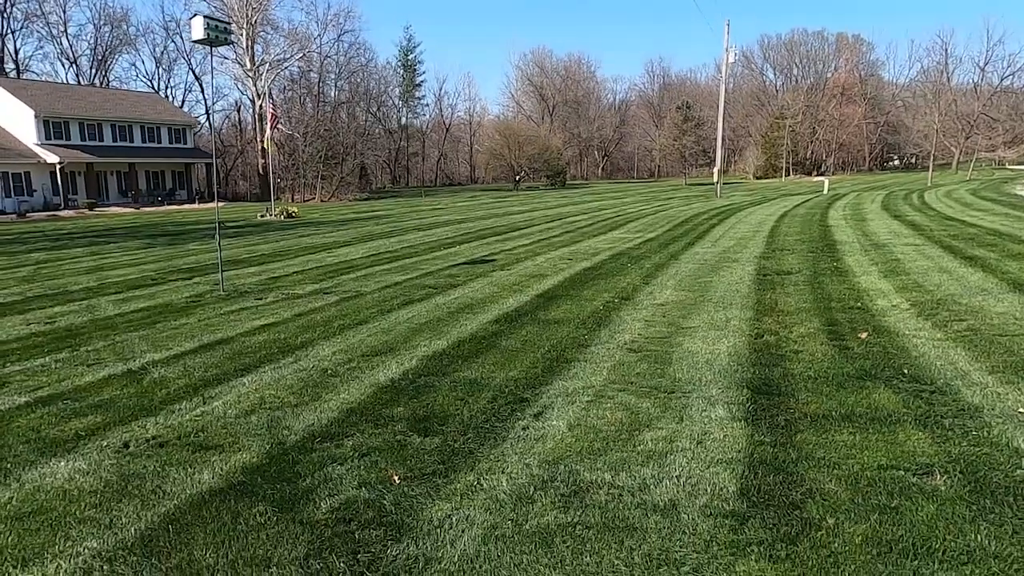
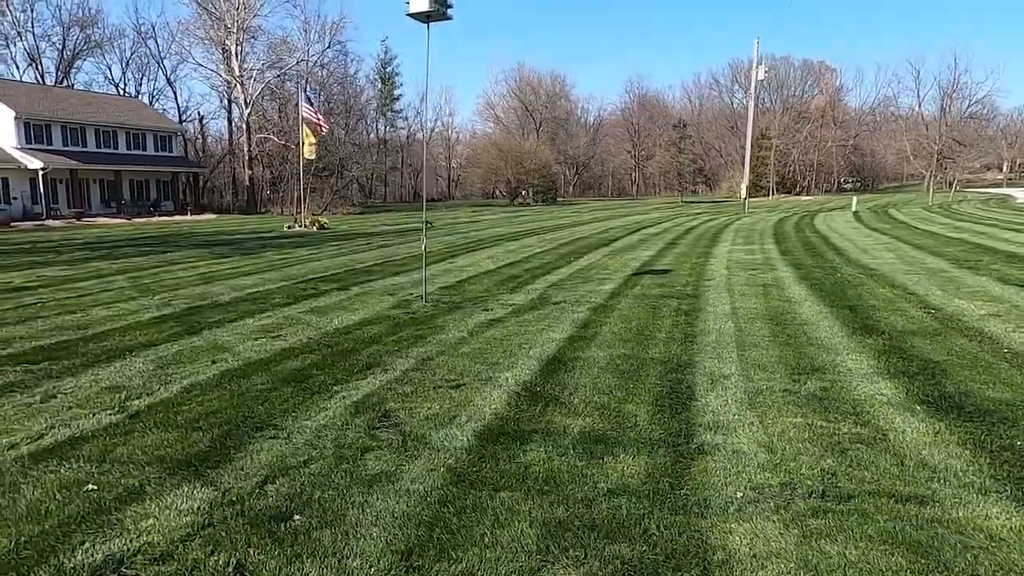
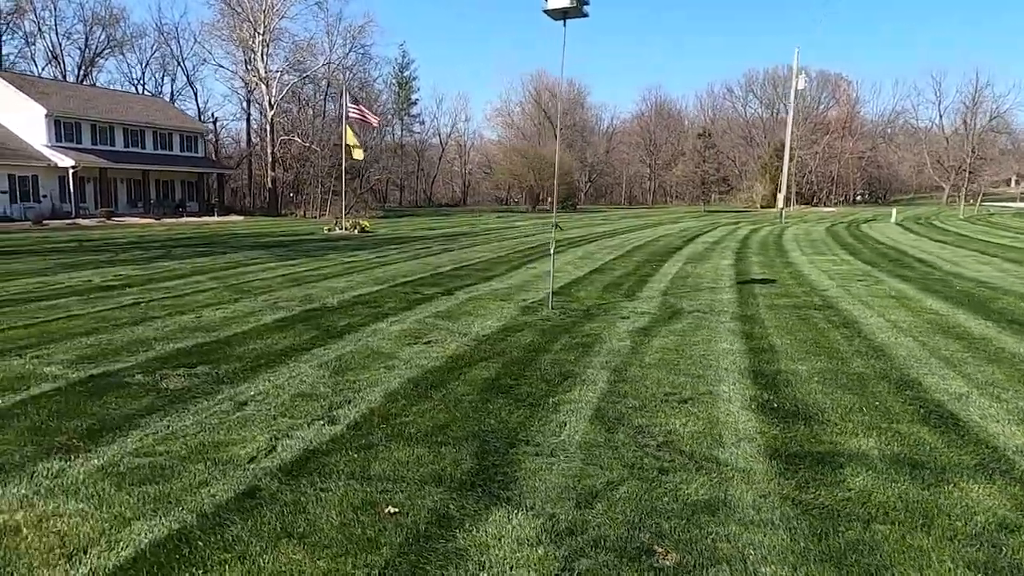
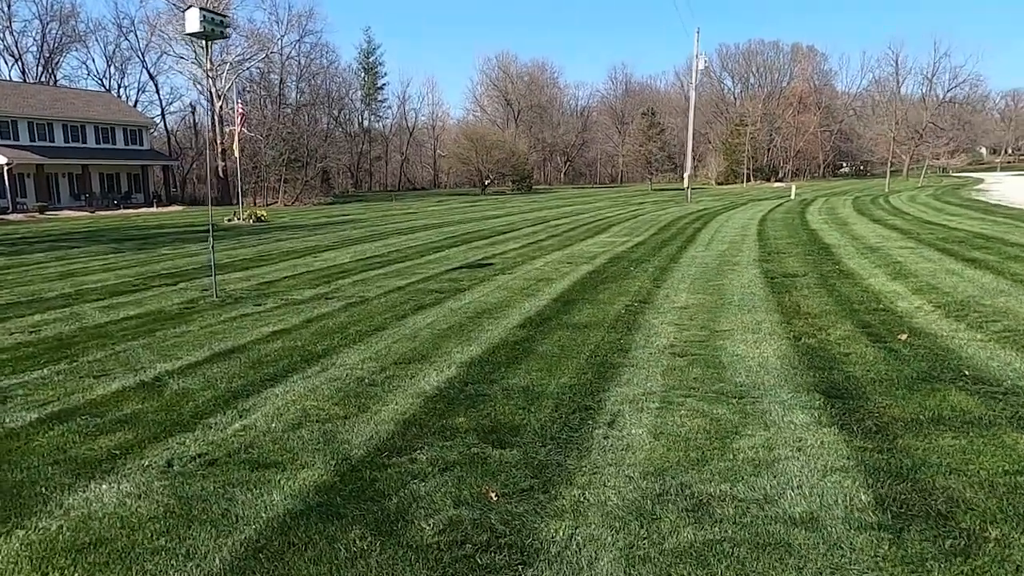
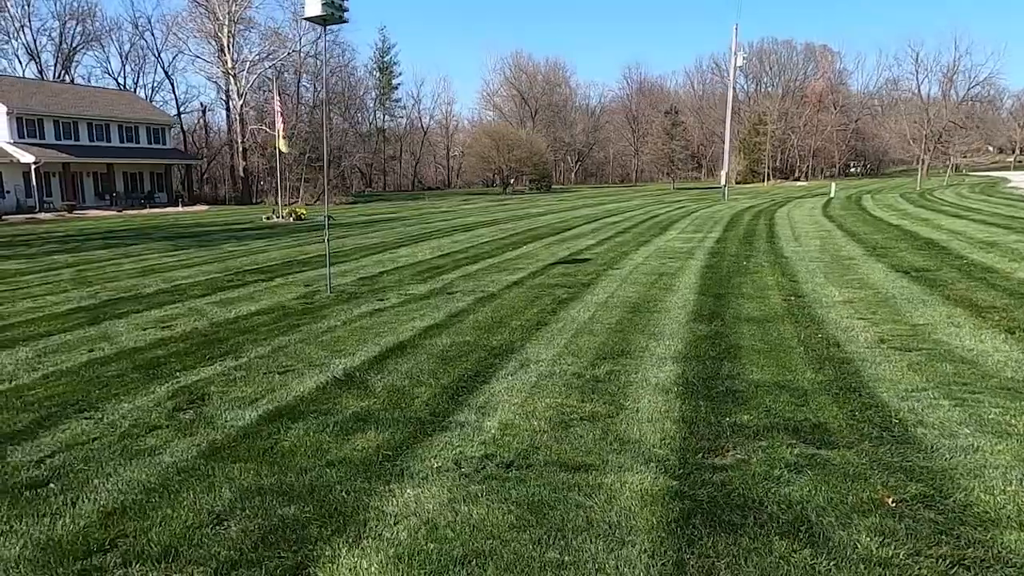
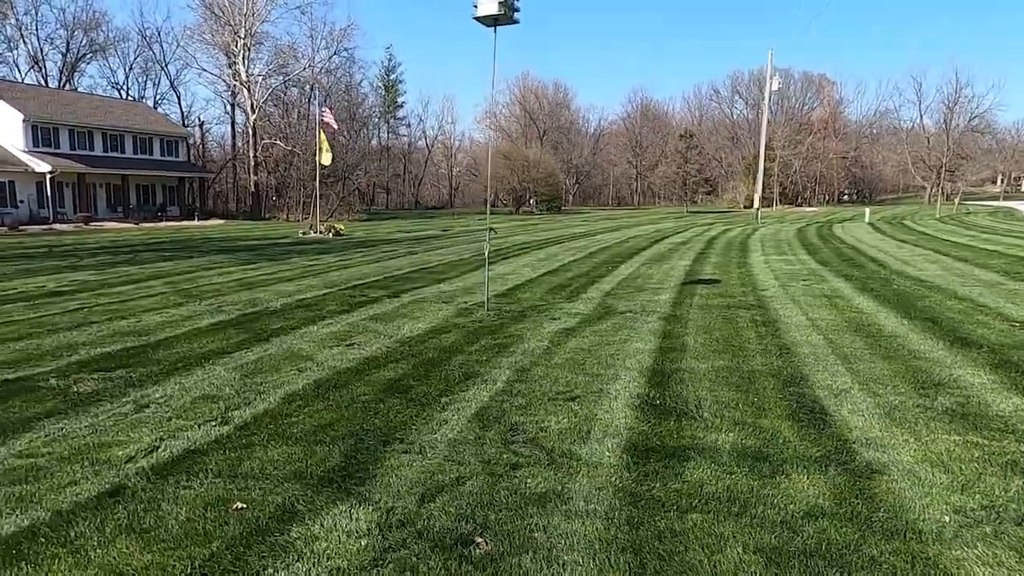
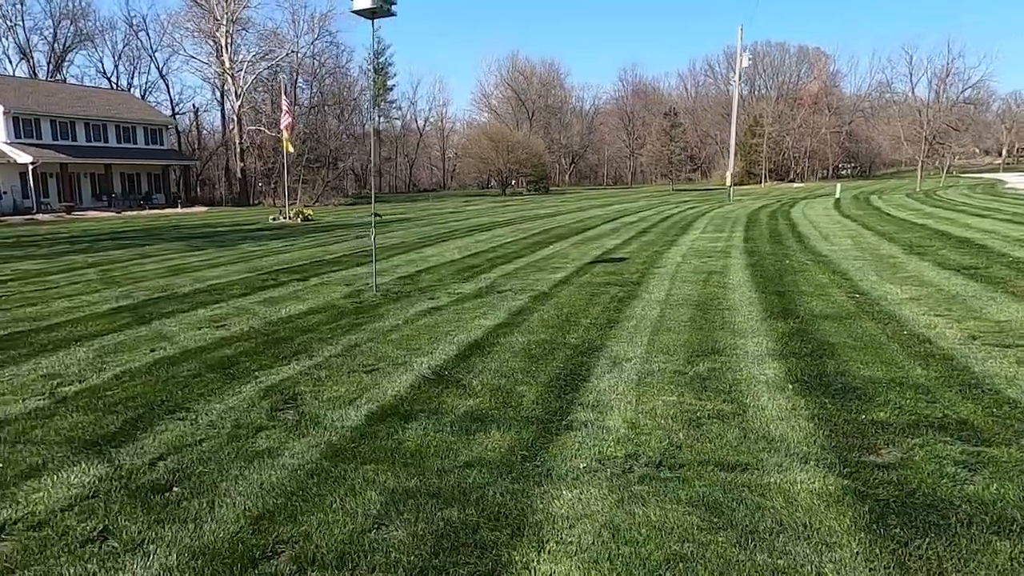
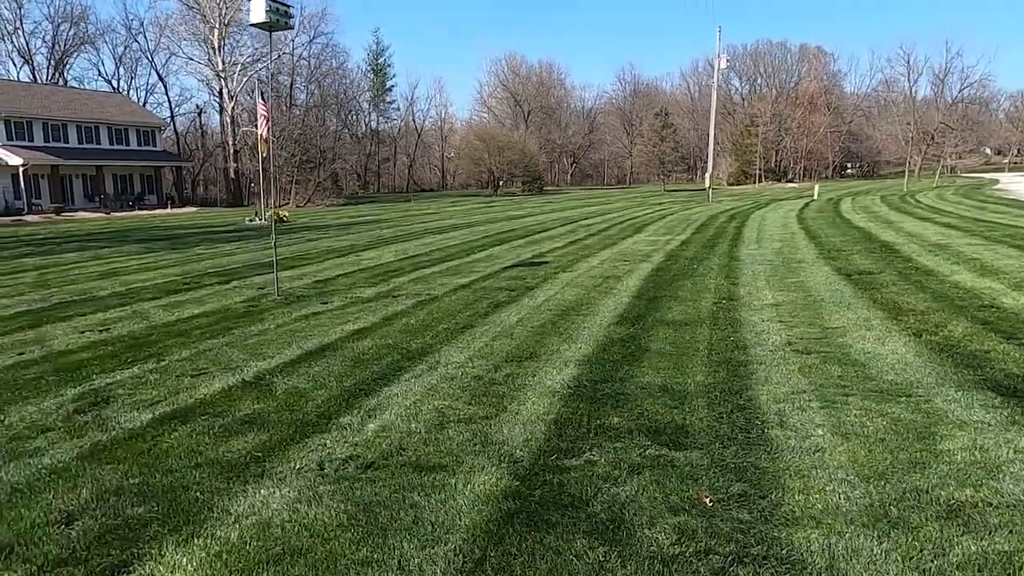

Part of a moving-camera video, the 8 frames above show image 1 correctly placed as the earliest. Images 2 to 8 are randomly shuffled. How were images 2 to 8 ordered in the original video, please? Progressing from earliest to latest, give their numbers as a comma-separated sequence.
4, 8, 5, 7, 2, 6, 3
